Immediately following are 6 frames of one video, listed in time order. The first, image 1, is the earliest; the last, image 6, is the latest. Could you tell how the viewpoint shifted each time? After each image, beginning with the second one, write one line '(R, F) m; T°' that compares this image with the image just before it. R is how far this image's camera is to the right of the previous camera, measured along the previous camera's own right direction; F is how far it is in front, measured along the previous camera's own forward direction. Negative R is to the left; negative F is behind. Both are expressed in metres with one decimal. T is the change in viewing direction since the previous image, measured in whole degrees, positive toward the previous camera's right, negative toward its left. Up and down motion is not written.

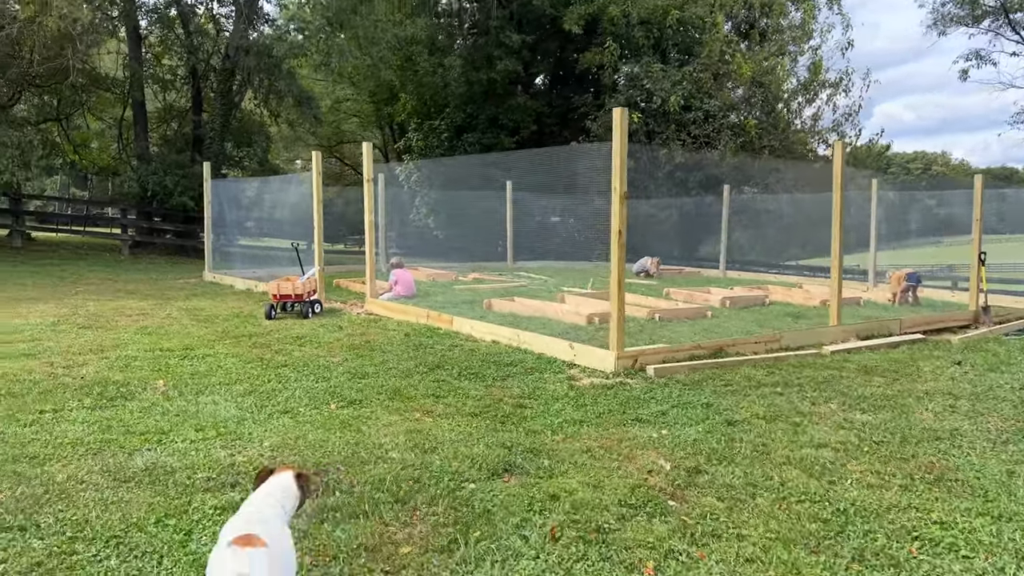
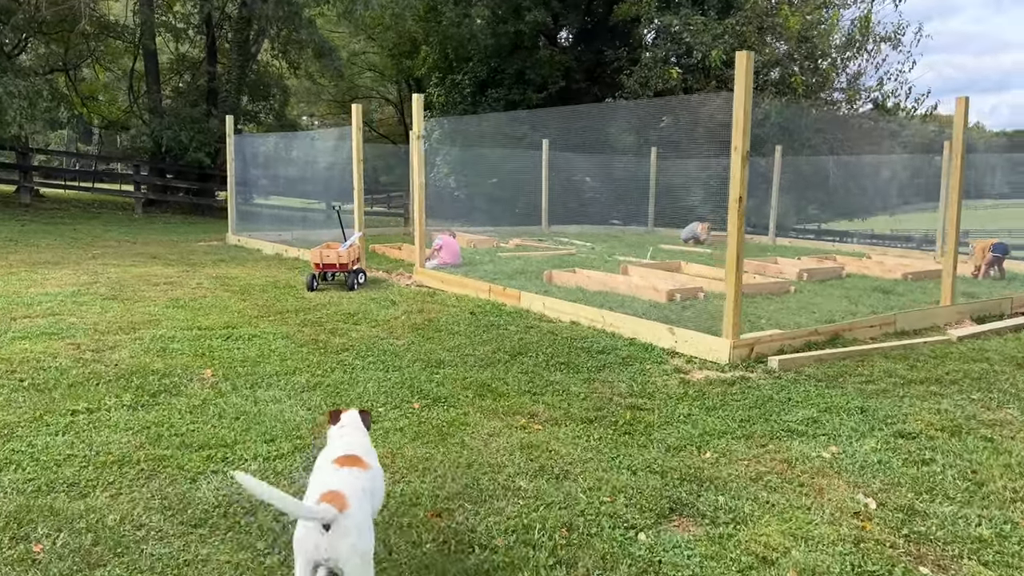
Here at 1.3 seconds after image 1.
(-0.6, +0.8) m; 0°
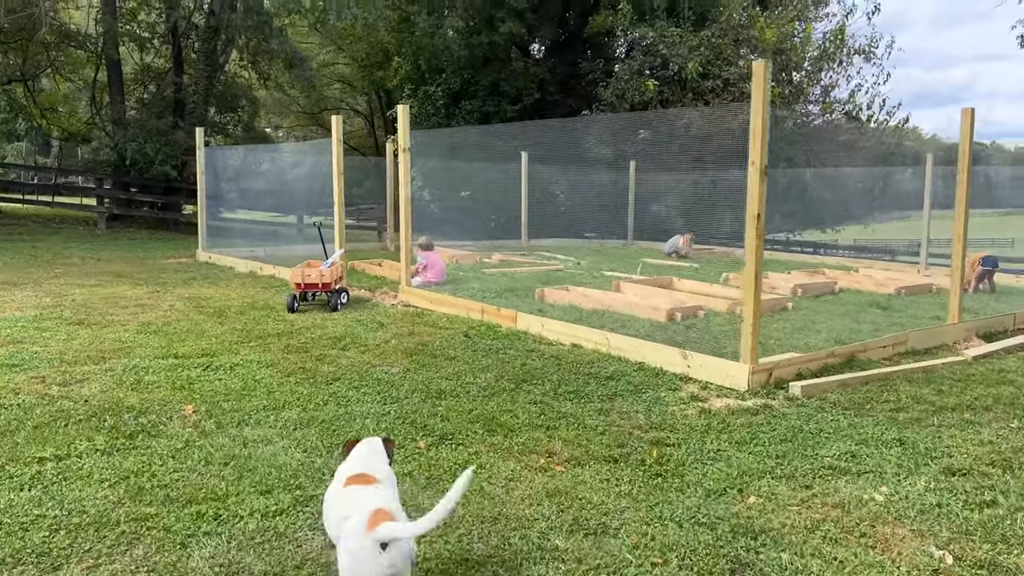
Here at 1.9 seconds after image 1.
(-0.2, +0.3) m; +2°
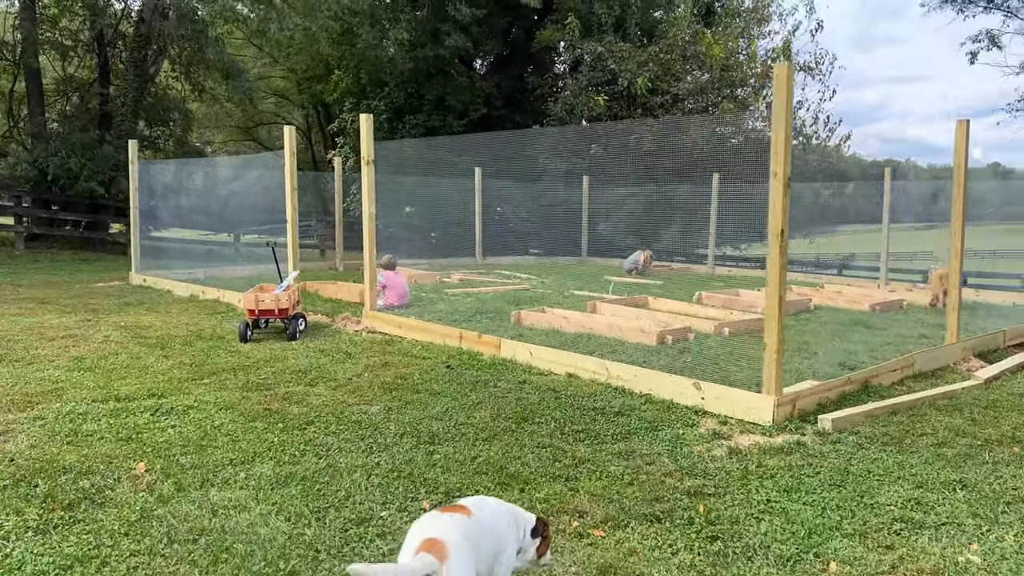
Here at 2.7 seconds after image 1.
(-0.3, +0.5) m; +5°
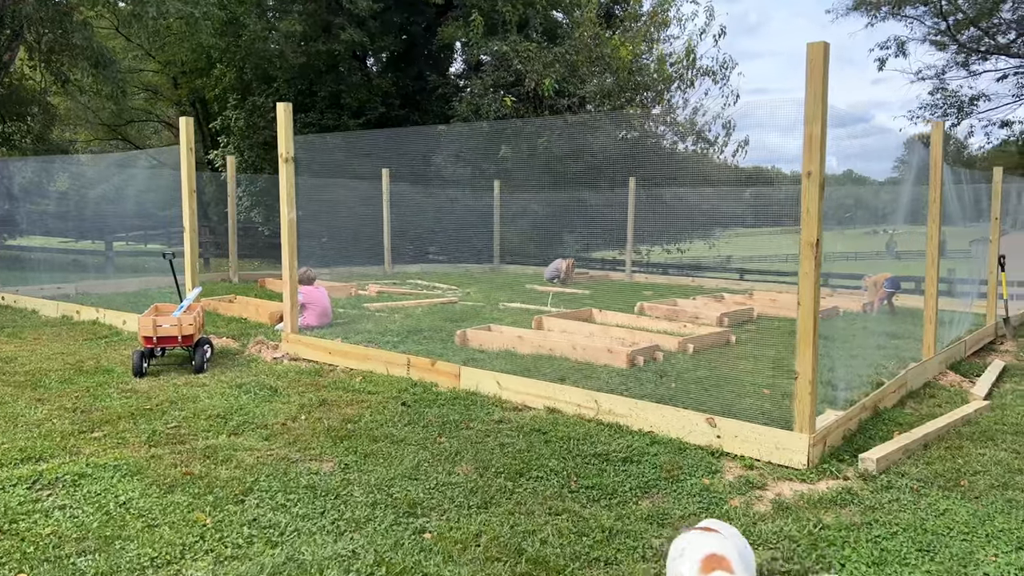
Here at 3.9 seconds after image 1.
(-0.4, +0.8) m; +8°
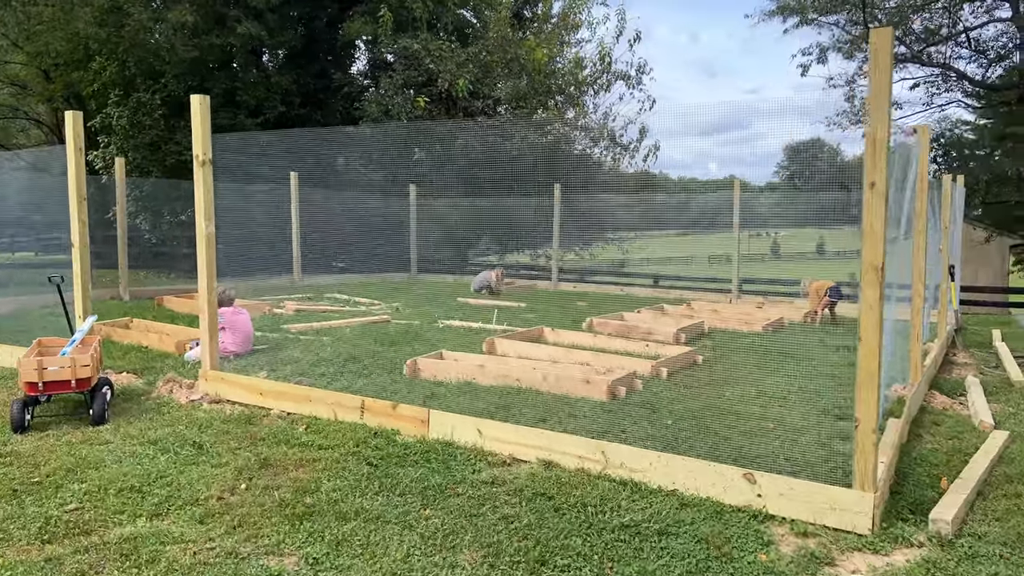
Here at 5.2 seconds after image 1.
(-0.4, +0.7) m; +7°
